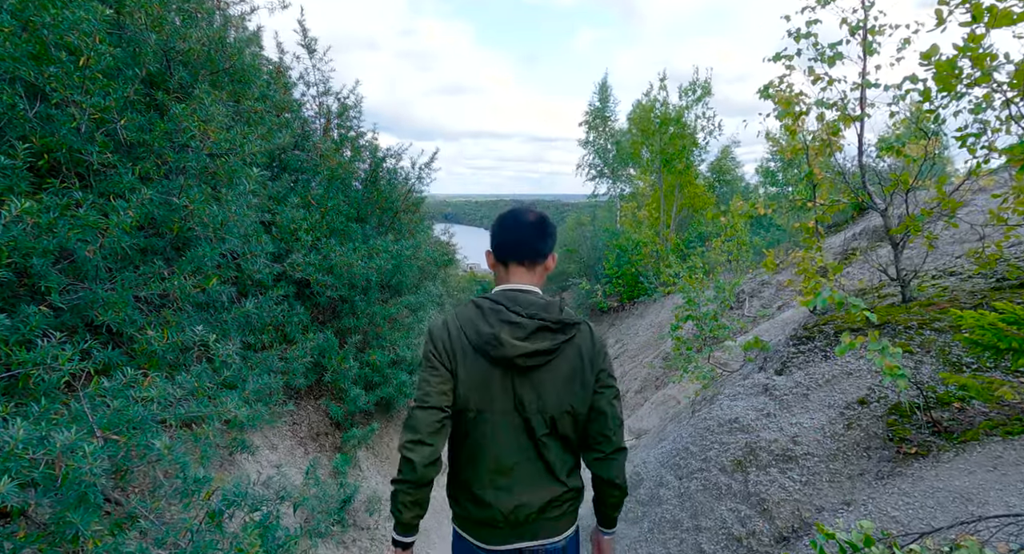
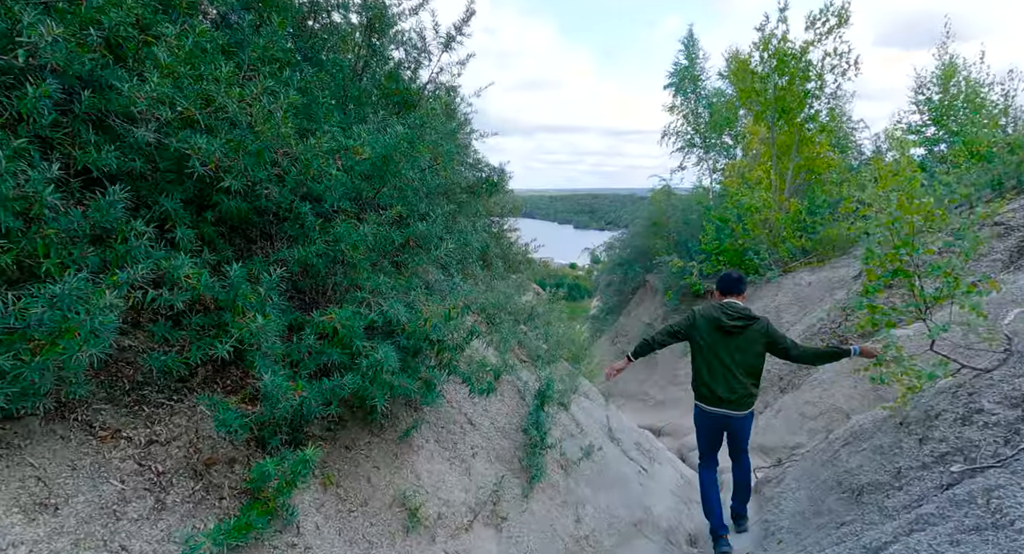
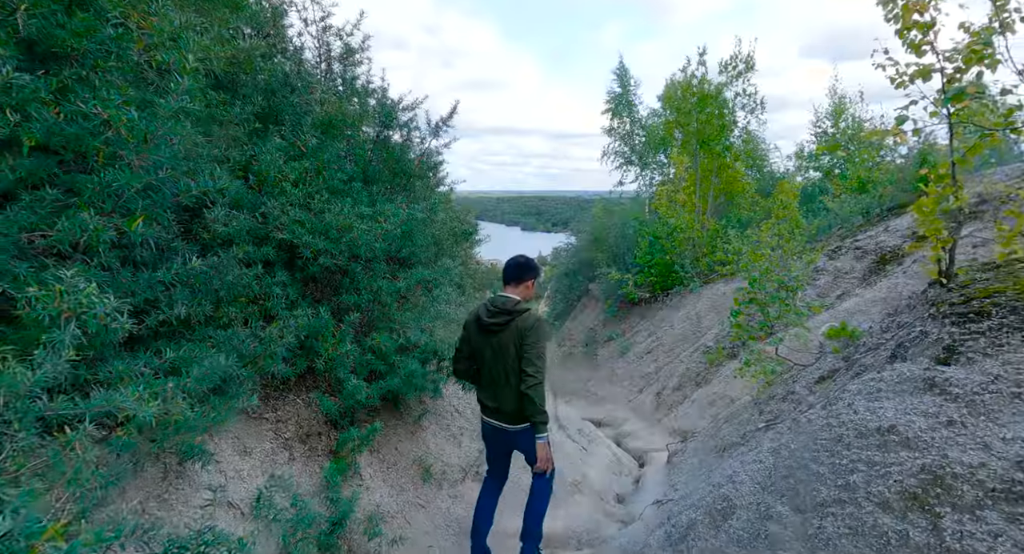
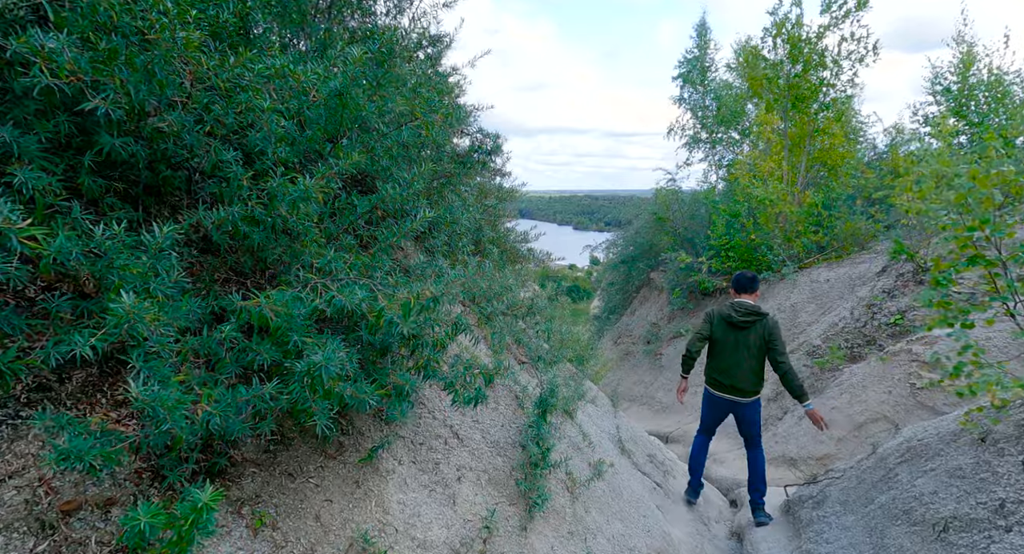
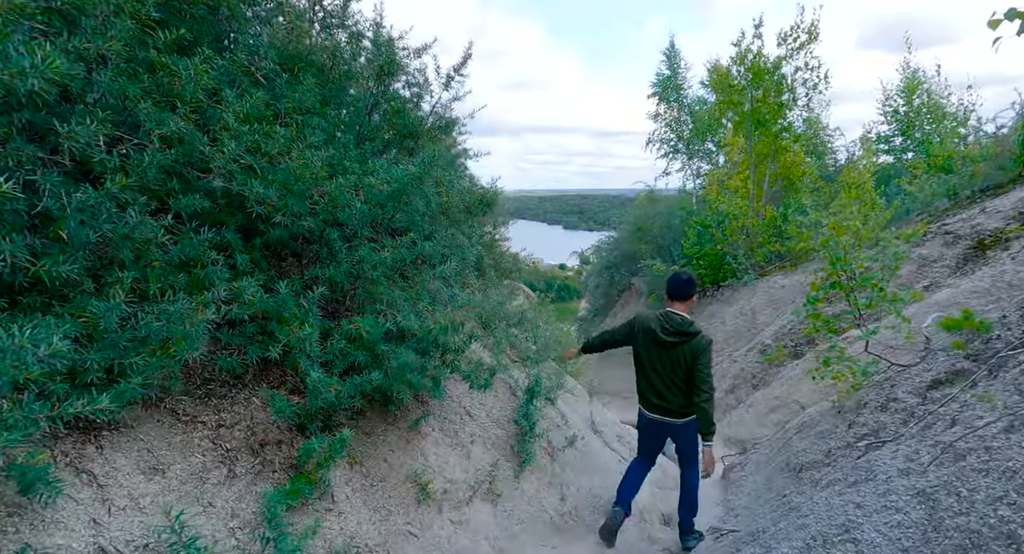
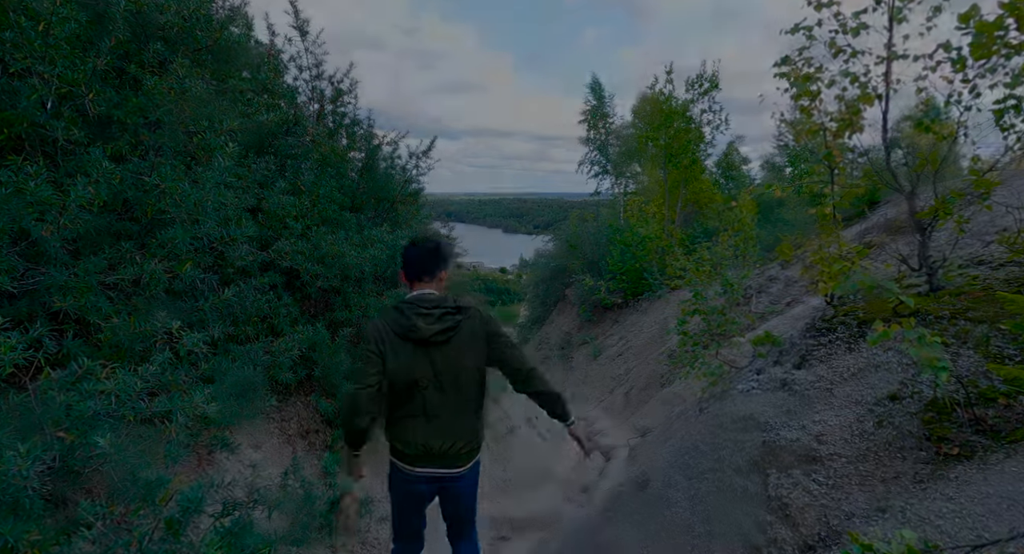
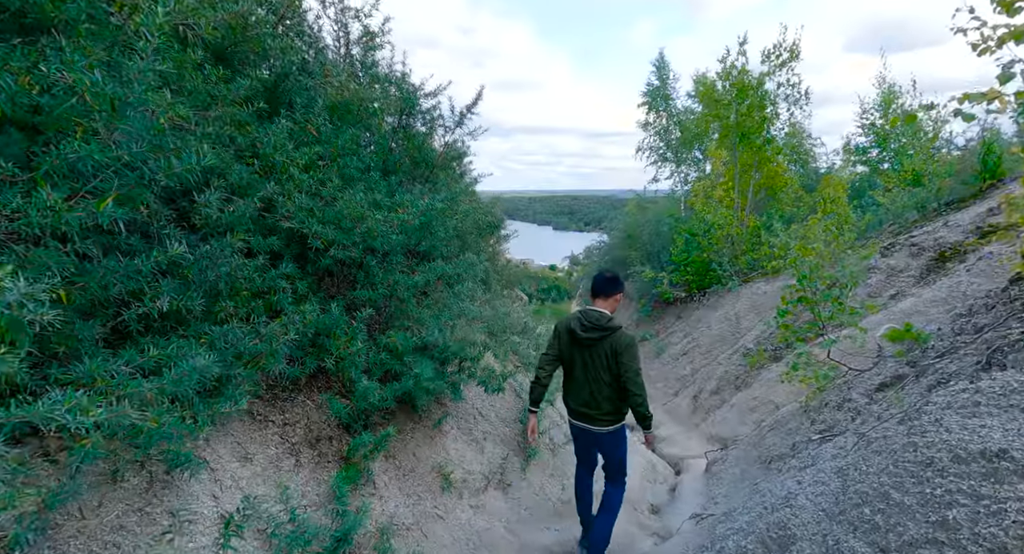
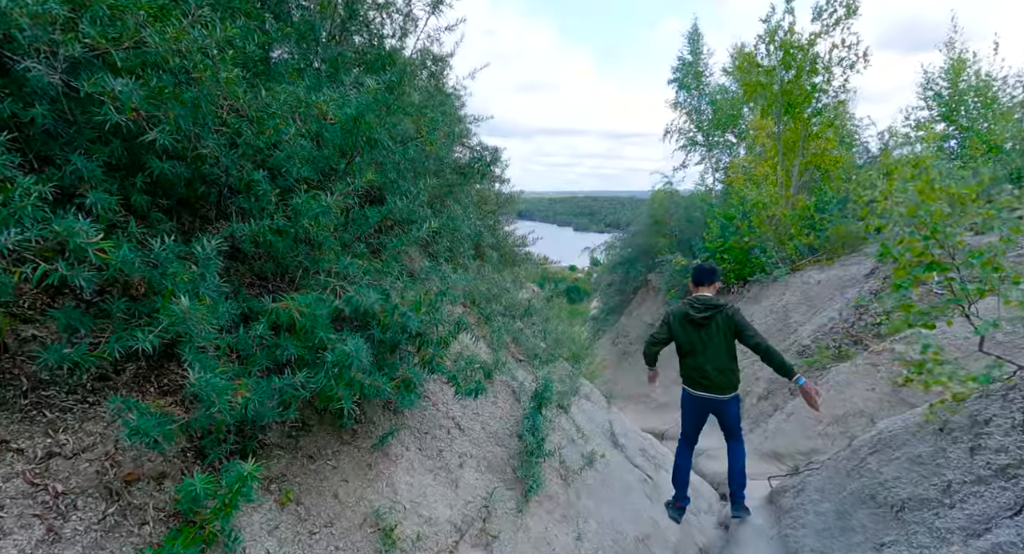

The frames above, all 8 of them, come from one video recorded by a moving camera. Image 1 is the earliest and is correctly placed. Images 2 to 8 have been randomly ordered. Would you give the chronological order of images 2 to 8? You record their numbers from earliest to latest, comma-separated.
6, 3, 7, 5, 2, 8, 4
